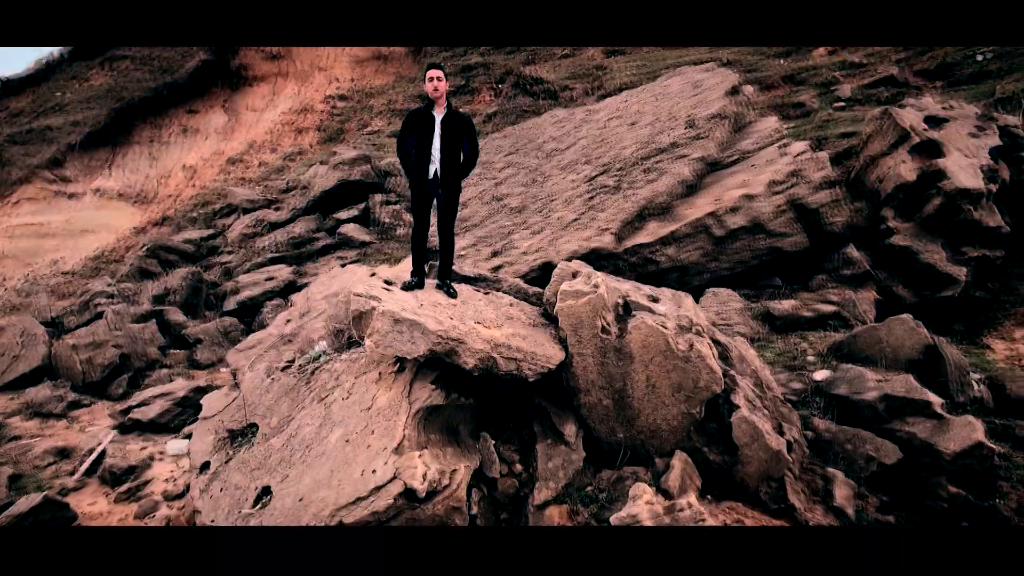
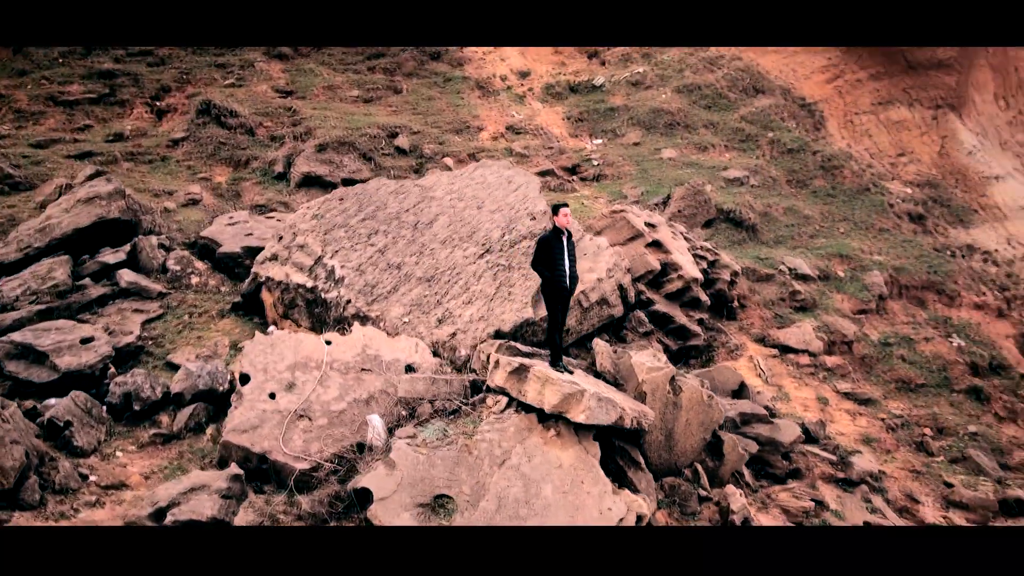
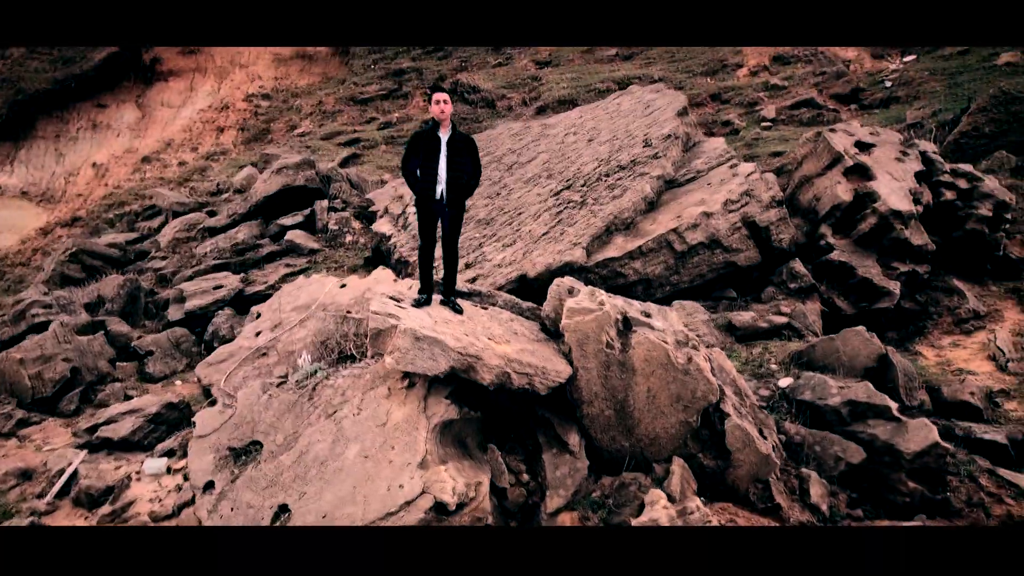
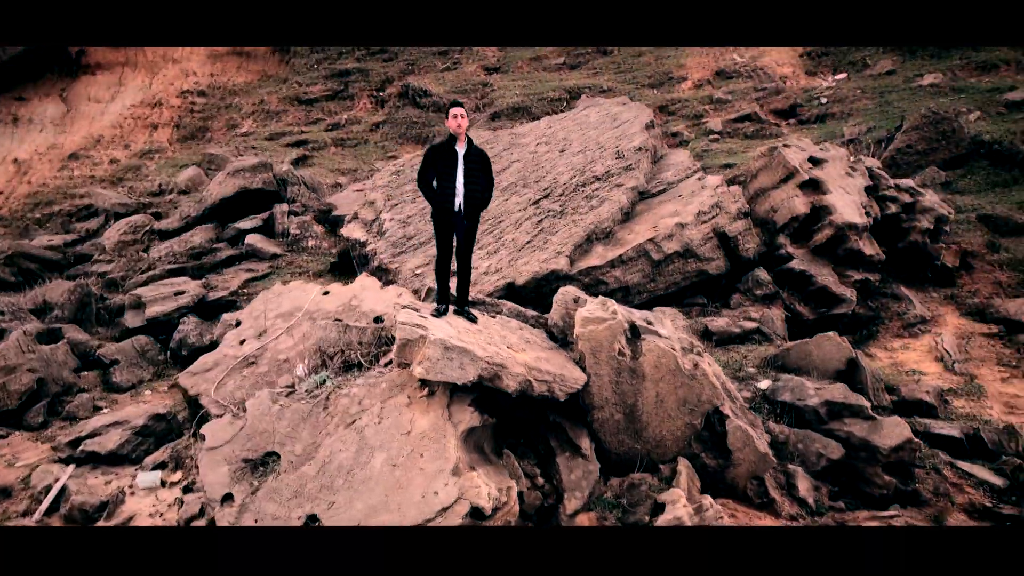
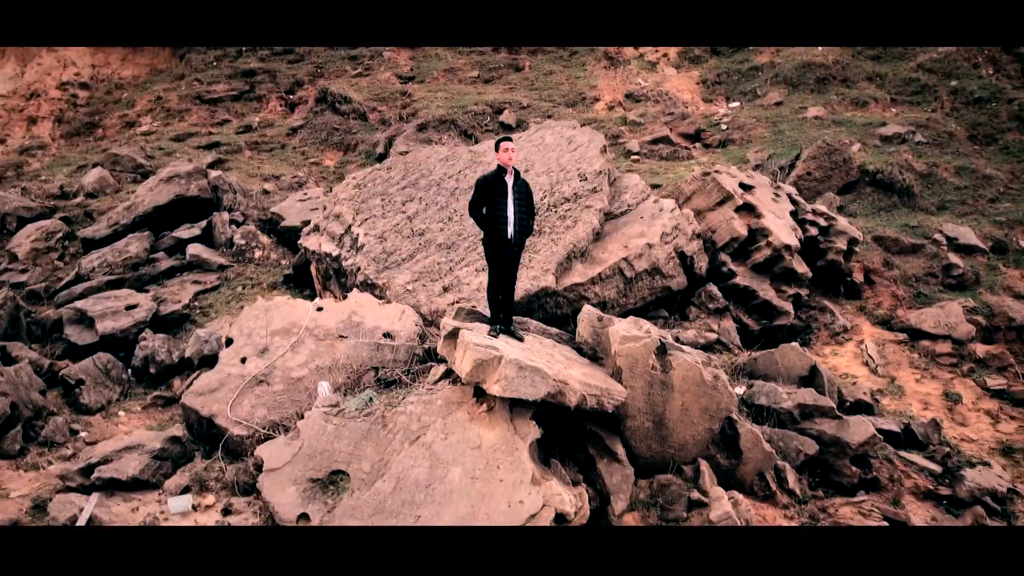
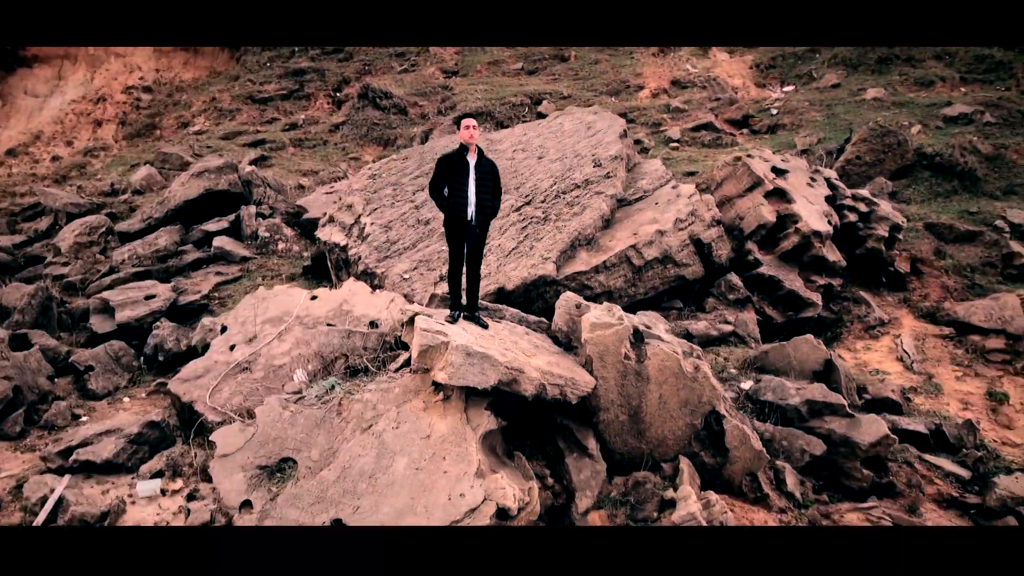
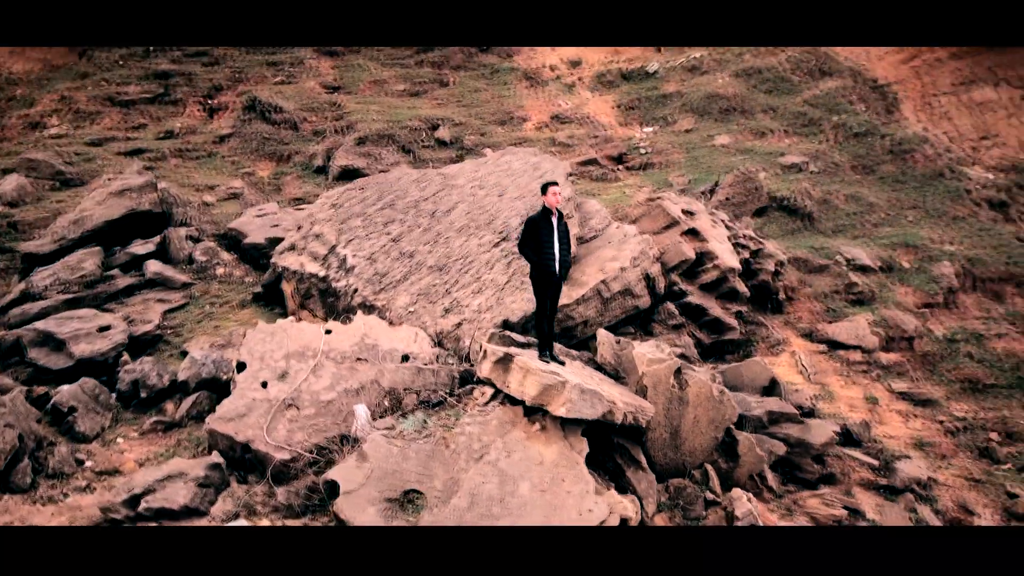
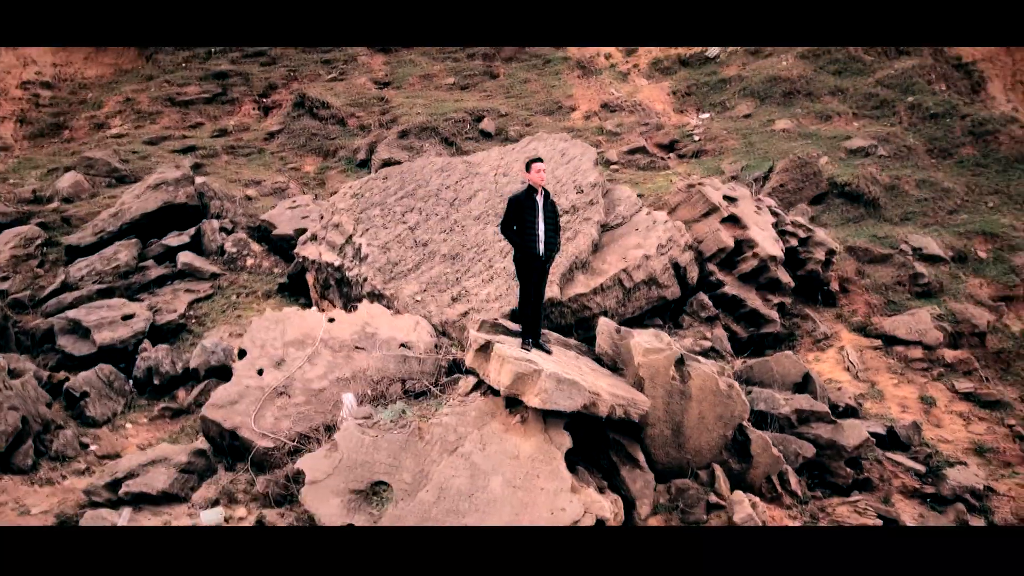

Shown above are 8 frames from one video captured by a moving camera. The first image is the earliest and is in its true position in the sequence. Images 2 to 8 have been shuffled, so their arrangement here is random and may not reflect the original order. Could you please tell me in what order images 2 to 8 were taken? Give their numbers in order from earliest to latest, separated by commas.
3, 4, 6, 5, 8, 7, 2
